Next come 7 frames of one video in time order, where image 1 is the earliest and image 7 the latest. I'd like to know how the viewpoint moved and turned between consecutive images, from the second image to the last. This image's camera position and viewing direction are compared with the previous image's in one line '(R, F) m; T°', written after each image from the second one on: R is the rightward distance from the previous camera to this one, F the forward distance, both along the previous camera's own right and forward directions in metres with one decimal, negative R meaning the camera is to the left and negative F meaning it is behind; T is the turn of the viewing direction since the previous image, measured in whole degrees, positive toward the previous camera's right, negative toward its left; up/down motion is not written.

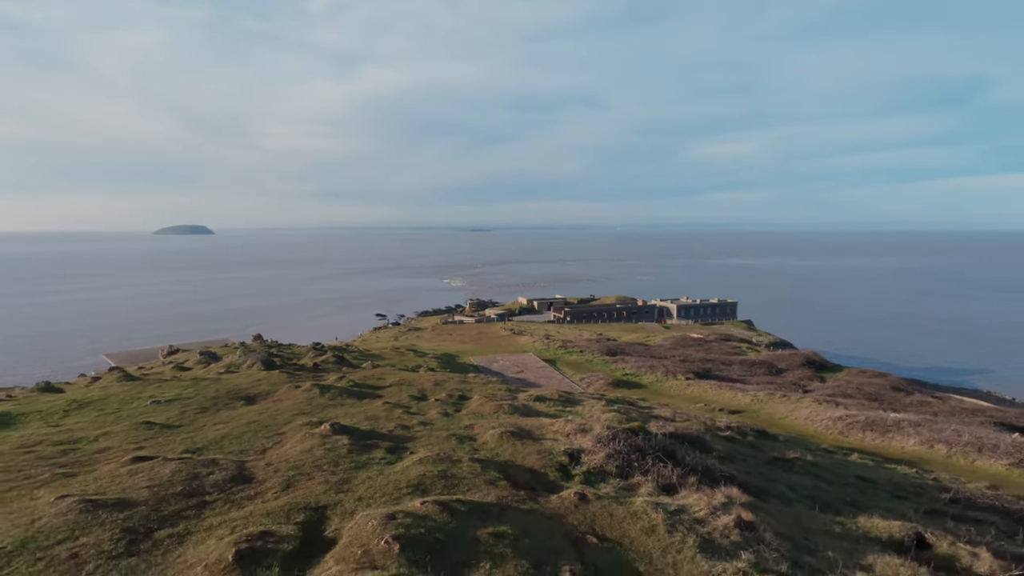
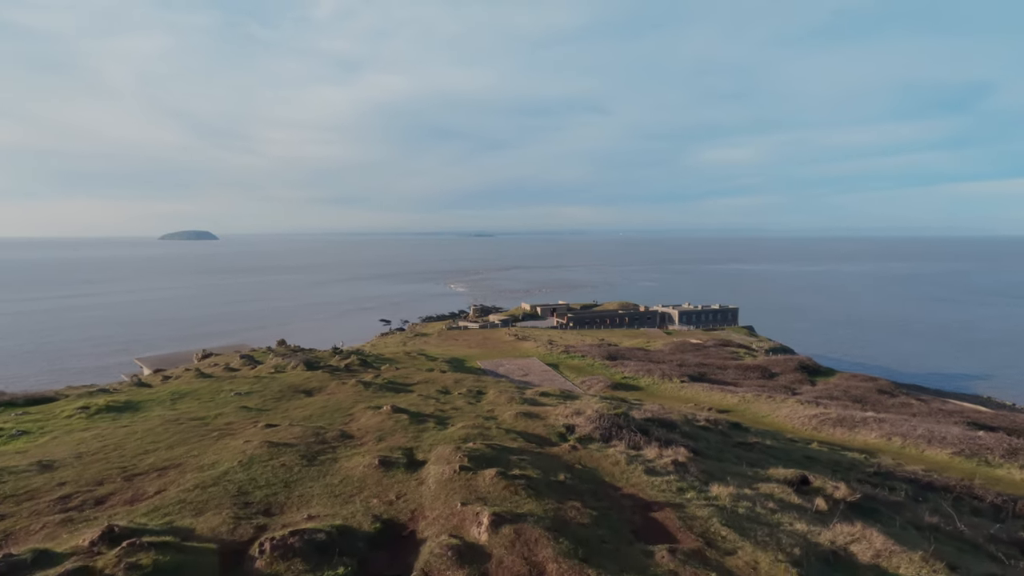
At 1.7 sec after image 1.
(-0.3, -3.7) m; 0°
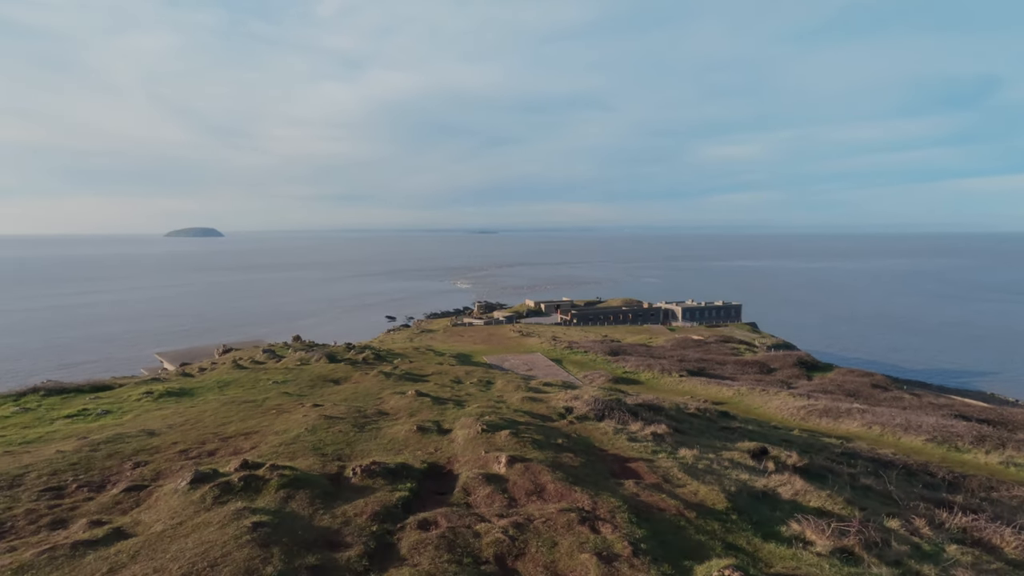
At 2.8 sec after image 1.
(-0.1, -2.2) m; 0°
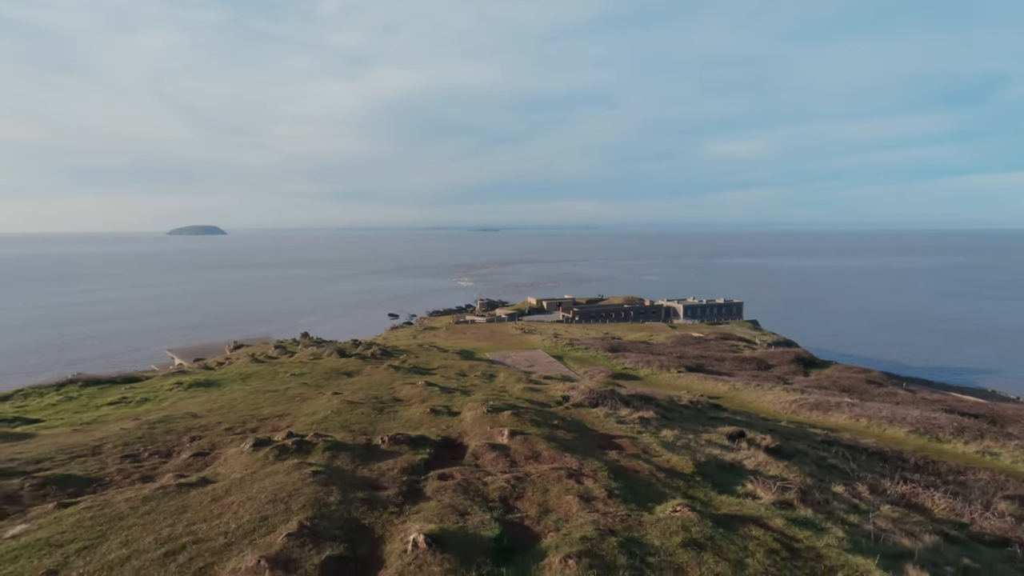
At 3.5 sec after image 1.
(0.0, -1.4) m; 0°
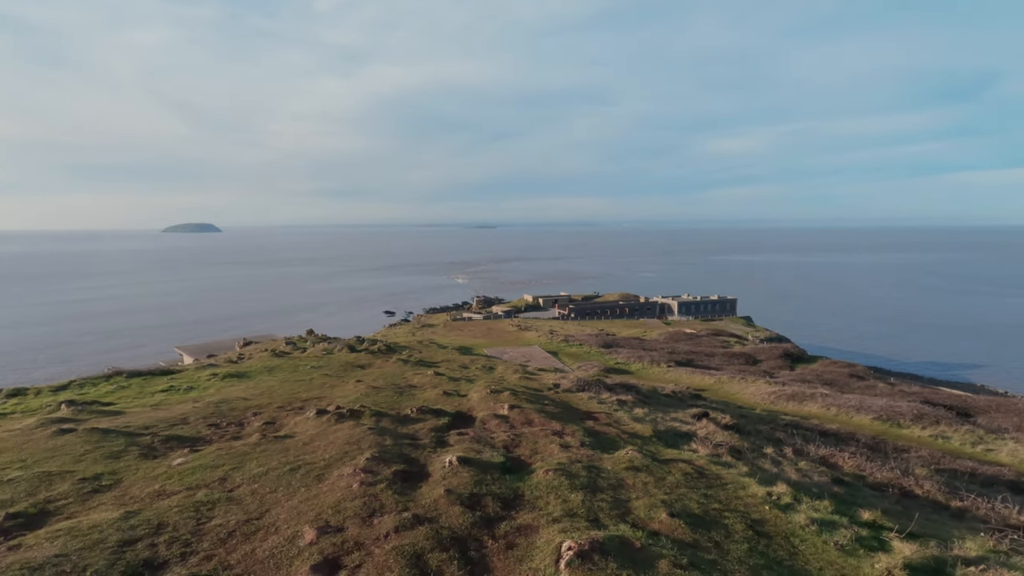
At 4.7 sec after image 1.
(-0.1, -2.5) m; 0°
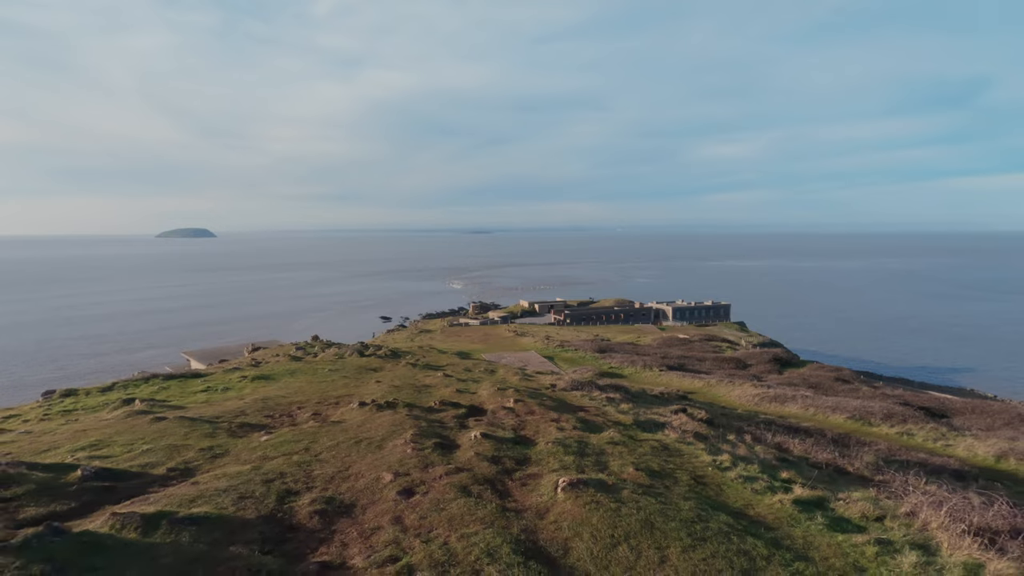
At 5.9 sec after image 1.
(-0.2, -2.4) m; 0°
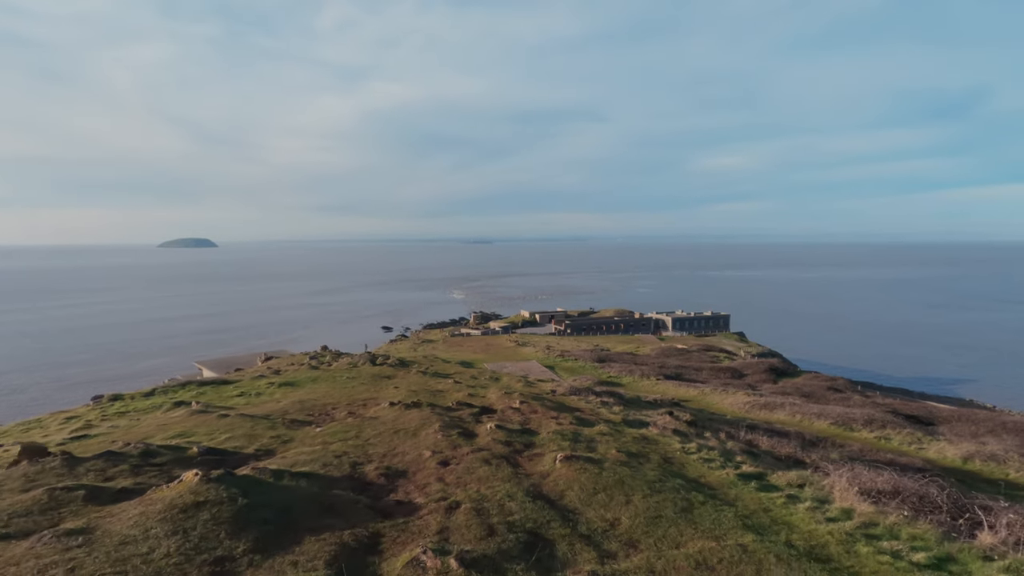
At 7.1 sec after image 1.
(-0.2, -2.4) m; 0°
